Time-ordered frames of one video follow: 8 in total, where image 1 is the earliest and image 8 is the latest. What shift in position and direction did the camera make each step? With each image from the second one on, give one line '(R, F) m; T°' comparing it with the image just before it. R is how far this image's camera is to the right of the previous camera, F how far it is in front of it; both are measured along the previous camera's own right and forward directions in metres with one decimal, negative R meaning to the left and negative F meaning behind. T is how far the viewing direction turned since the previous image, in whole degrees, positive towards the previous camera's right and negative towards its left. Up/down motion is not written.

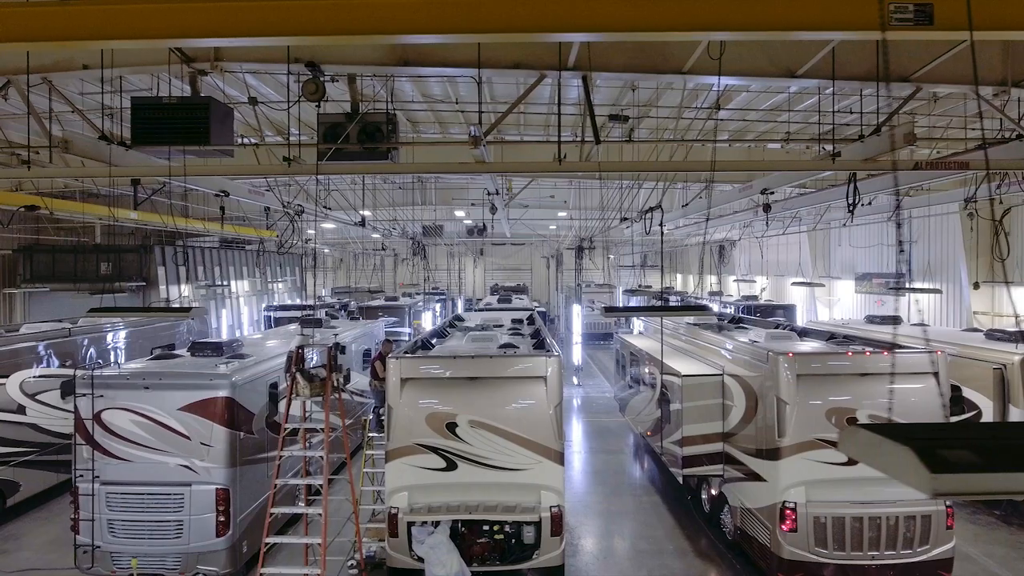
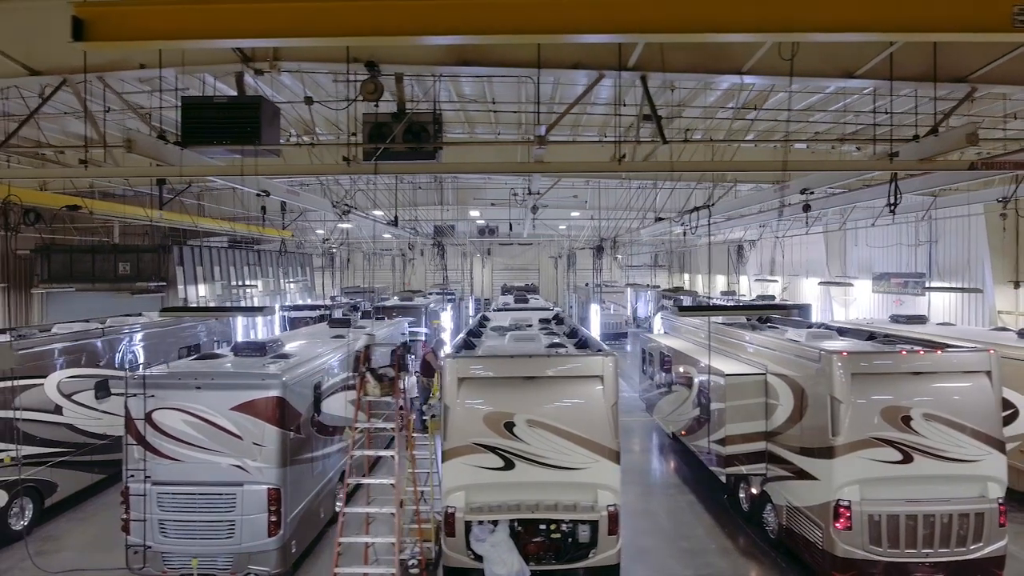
(-0.6, 0.0) m; 0°
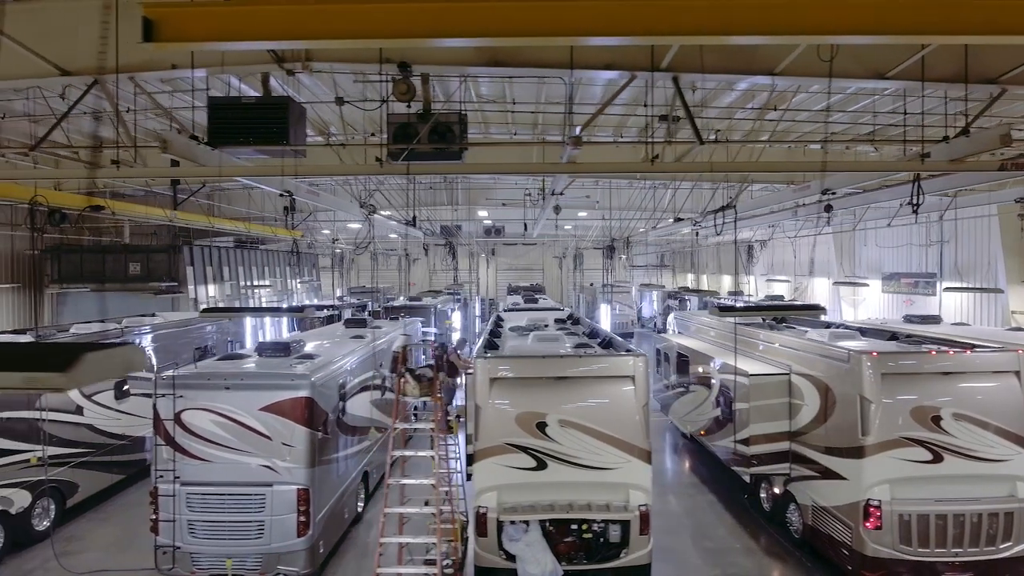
(-0.3, 0.0) m; 0°
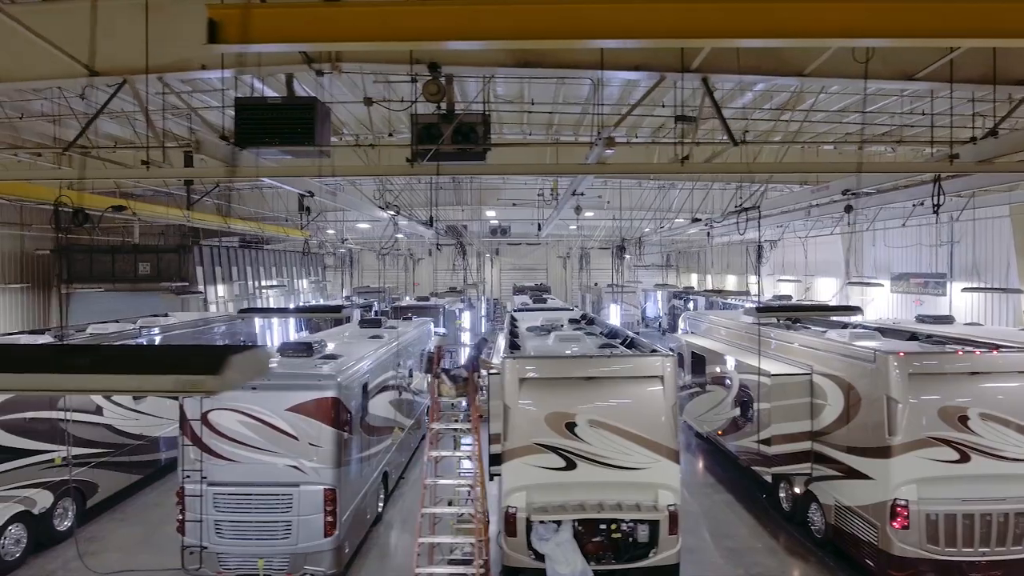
(-0.3, 0.0) m; 0°
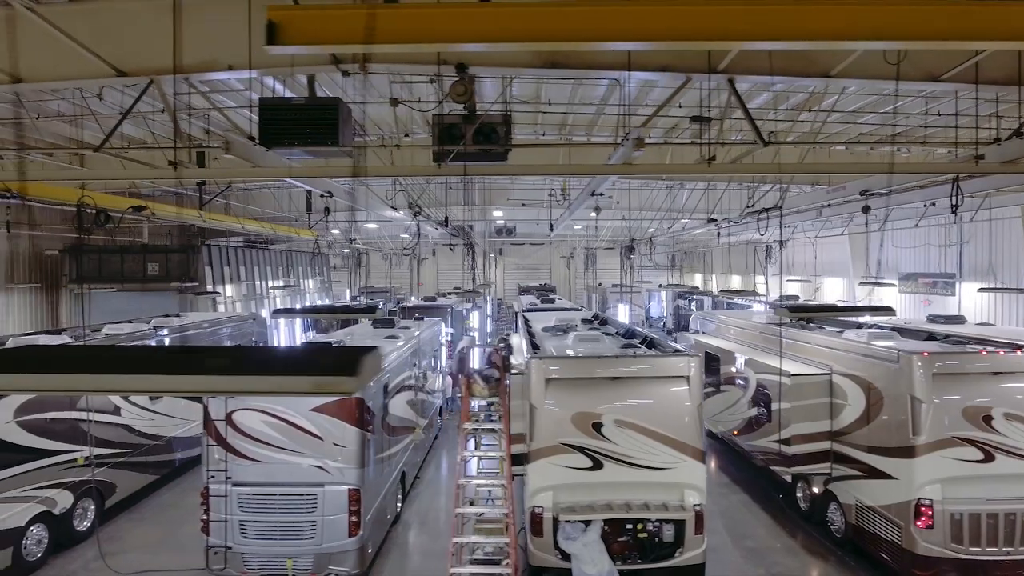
(-0.3, 0.0) m; 0°
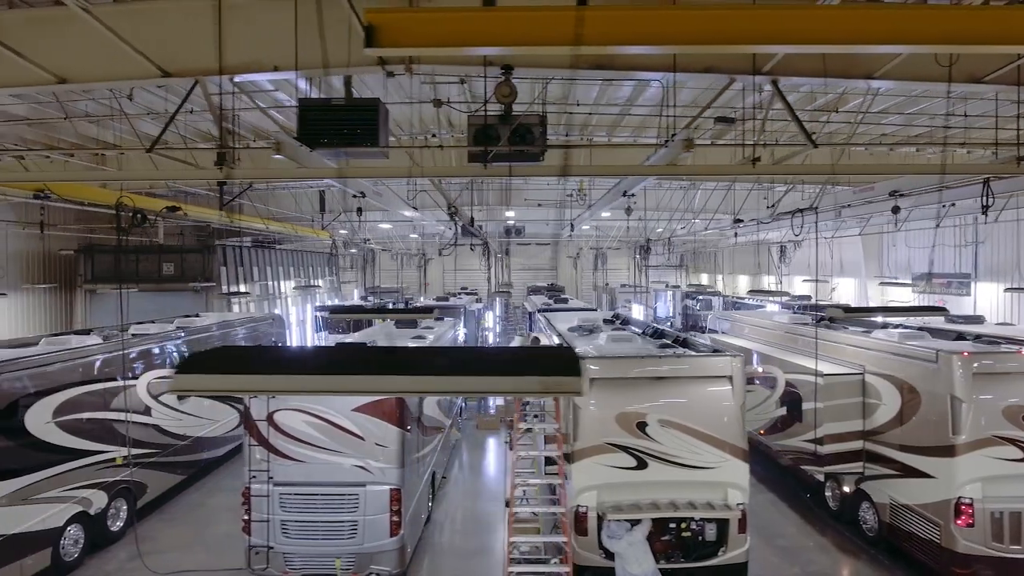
(-0.4, 0.0) m; 0°
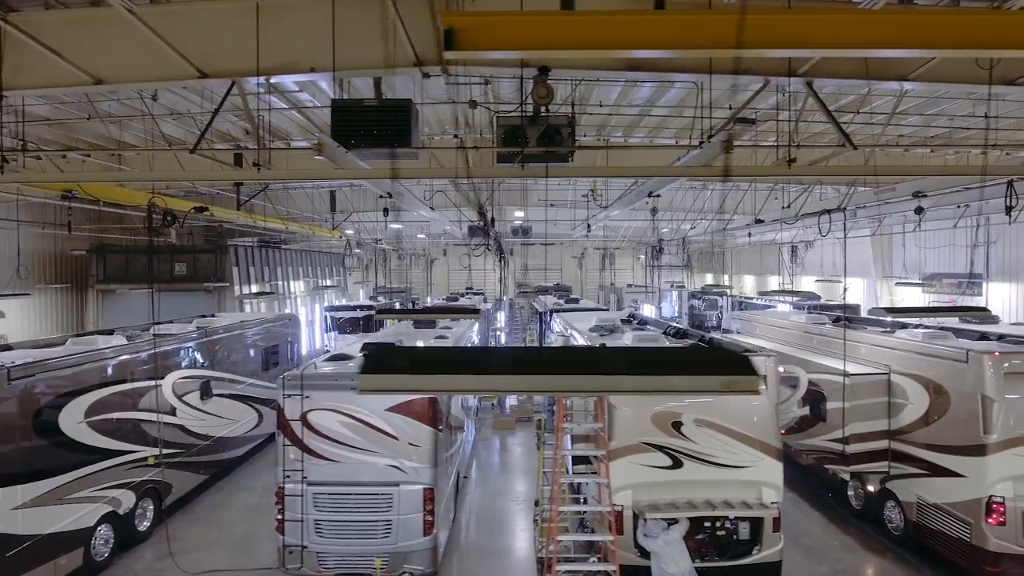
(-0.4, 0.0) m; 0°
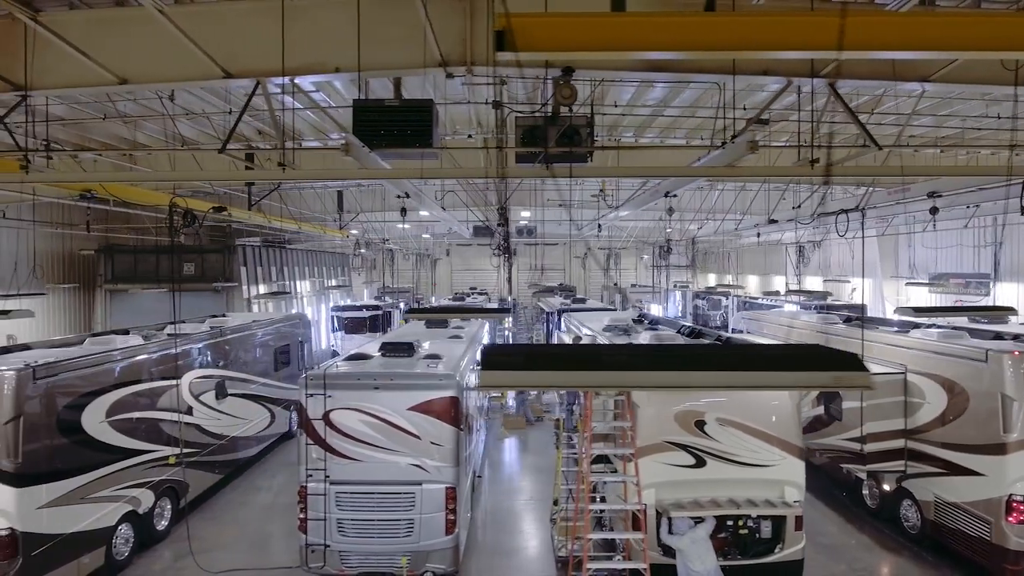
(-0.2, 0.0) m; 0°
